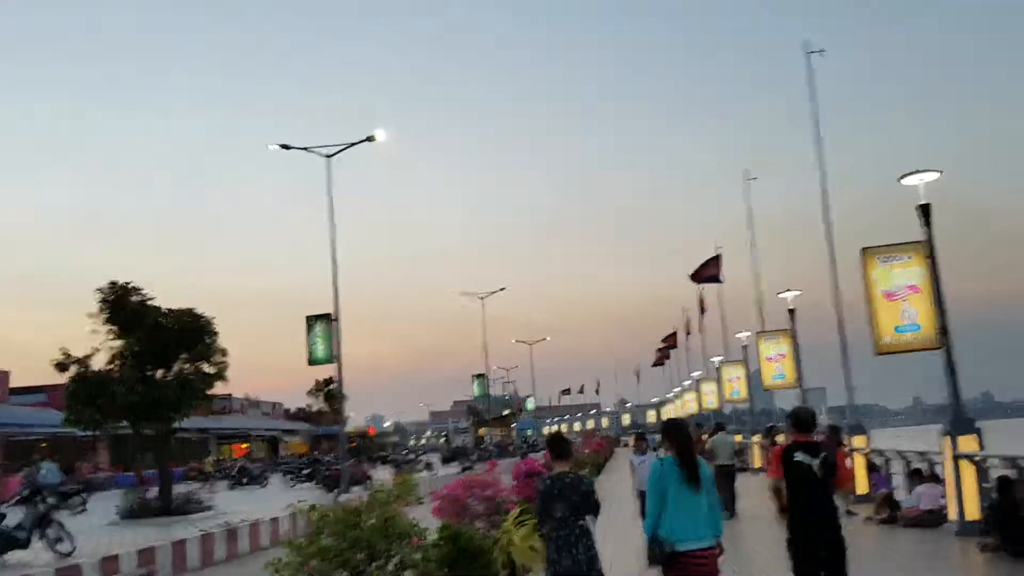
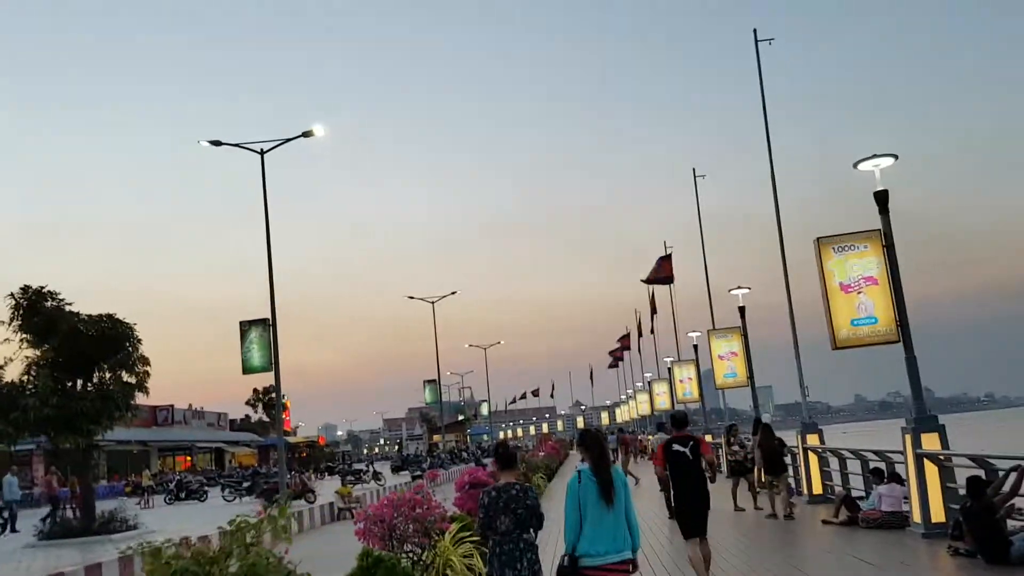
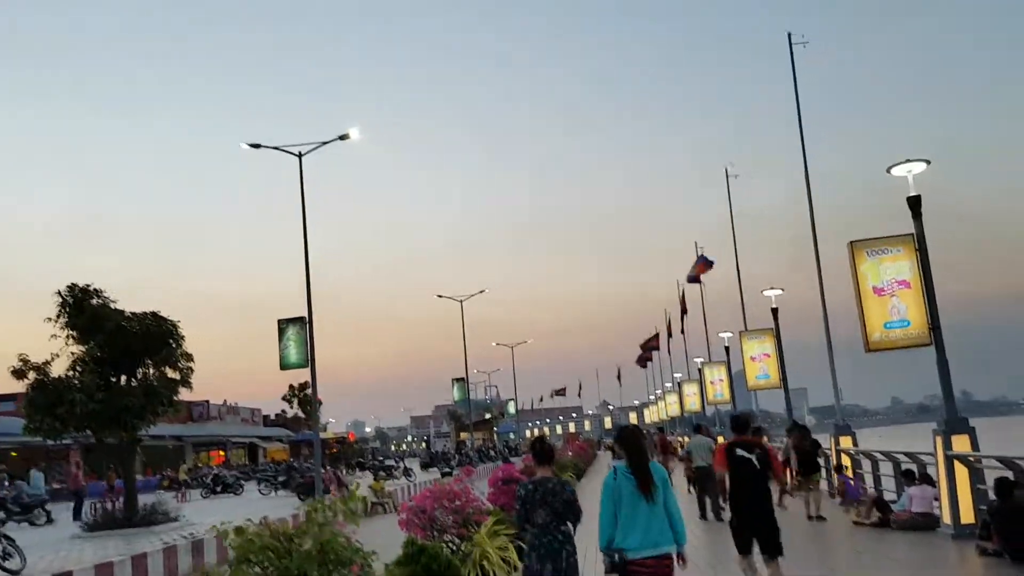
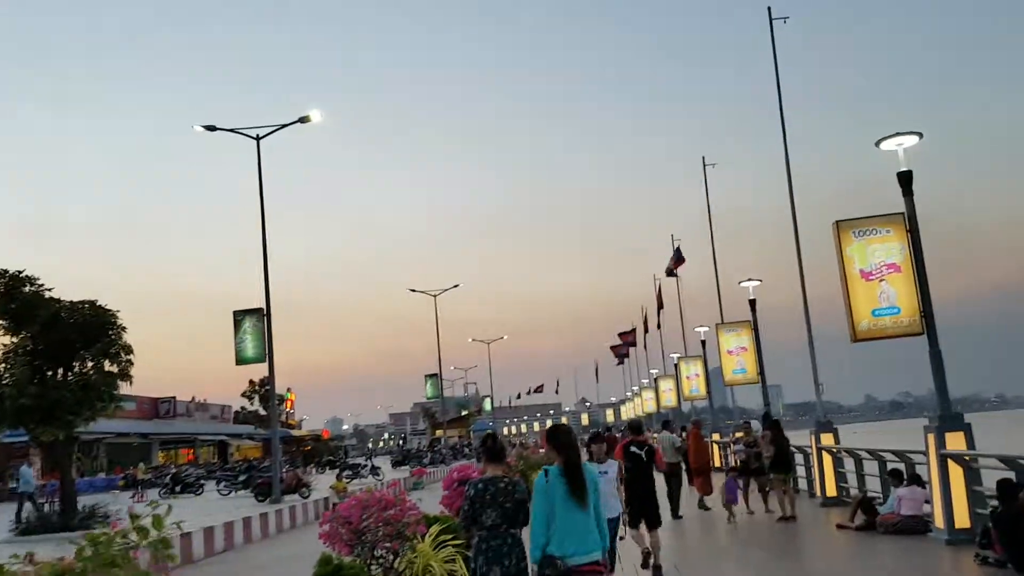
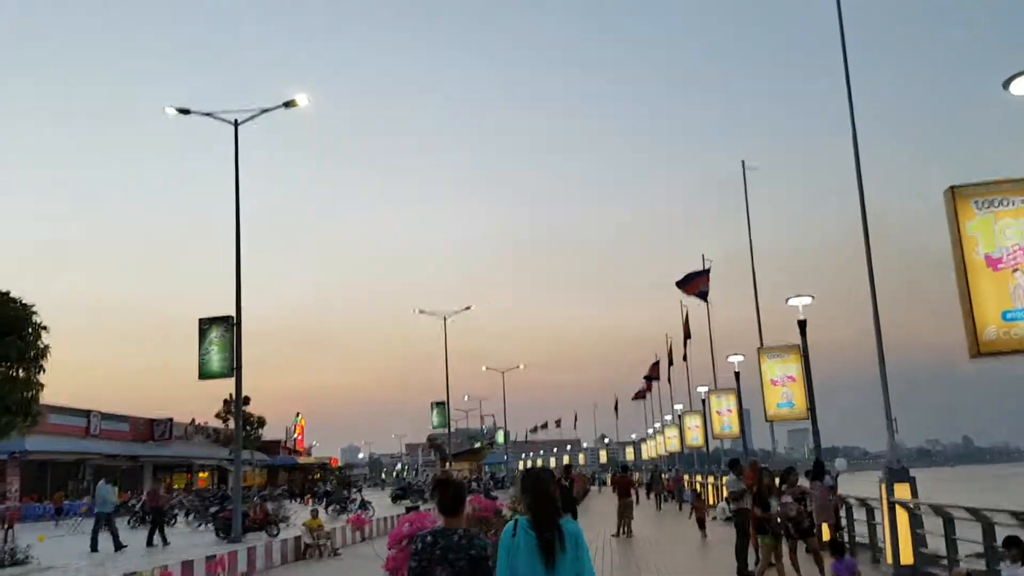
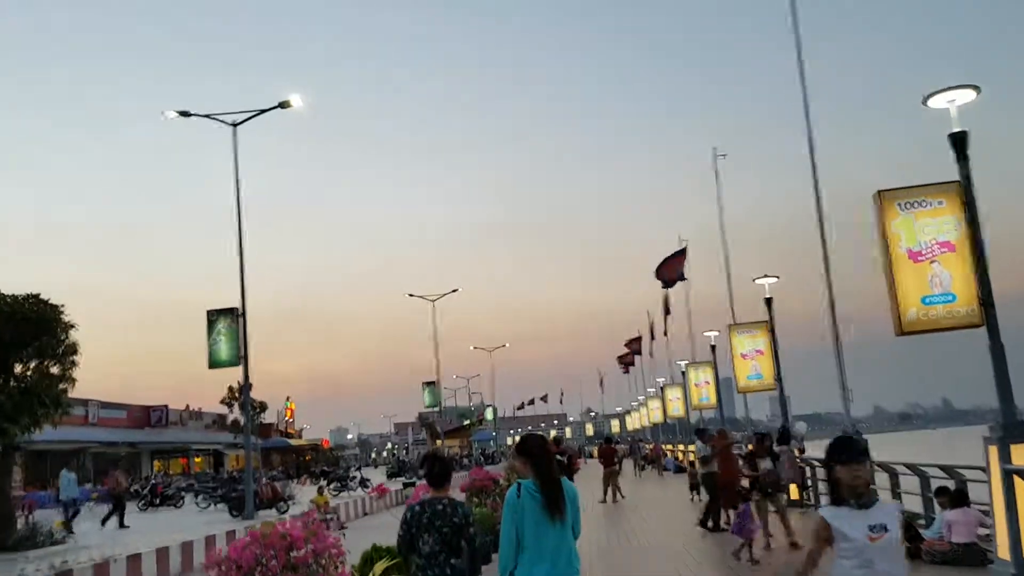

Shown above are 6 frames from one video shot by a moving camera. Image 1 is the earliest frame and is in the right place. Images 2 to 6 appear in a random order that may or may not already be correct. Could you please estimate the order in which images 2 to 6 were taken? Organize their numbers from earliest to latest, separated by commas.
3, 2, 4, 6, 5
